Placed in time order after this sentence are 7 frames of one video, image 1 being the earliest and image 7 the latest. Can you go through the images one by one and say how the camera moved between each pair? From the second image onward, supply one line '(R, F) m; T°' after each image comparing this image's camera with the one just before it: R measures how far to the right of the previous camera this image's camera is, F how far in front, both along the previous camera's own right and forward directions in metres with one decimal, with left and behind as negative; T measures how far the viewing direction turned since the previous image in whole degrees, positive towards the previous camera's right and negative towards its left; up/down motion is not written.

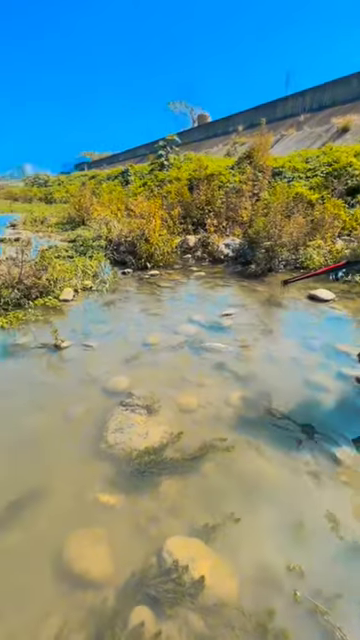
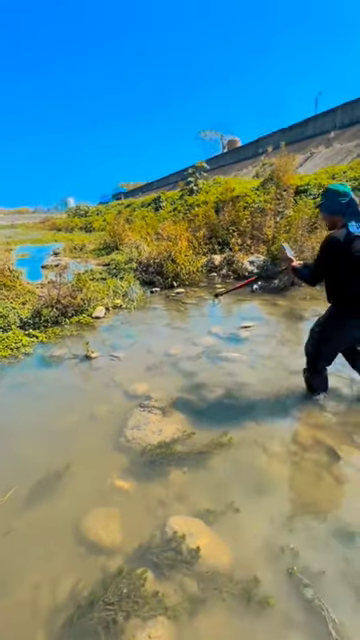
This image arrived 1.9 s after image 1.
(+0.3, -0.4) m; -7°
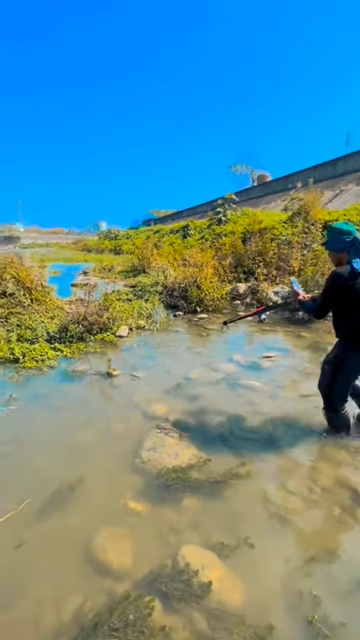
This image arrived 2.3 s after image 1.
(-0.1, -0.1) m; -4°
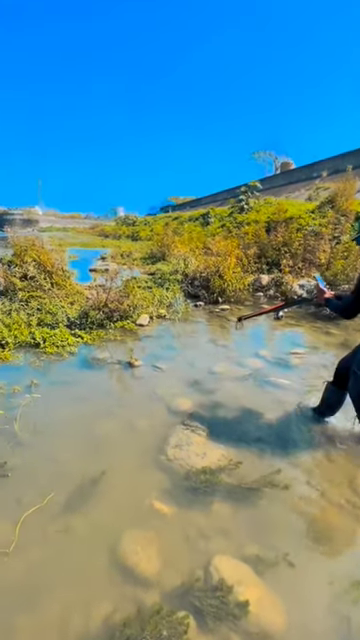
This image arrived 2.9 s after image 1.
(-0.2, +0.2) m; -2°
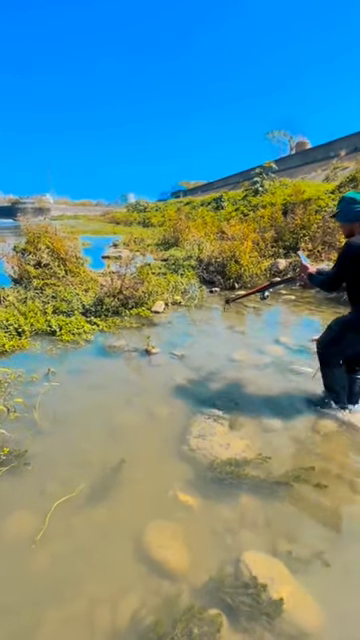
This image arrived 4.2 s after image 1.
(-0.1, +0.2) m; -2°
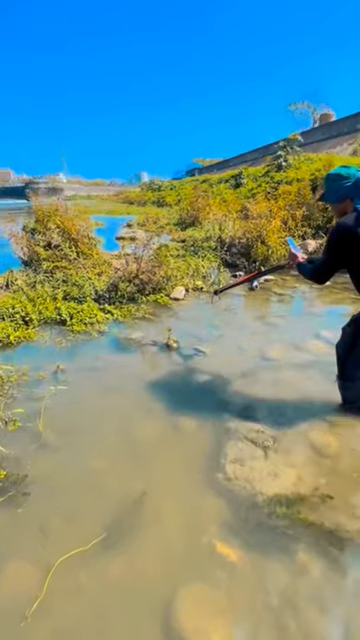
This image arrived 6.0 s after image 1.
(-0.2, +0.7) m; -2°
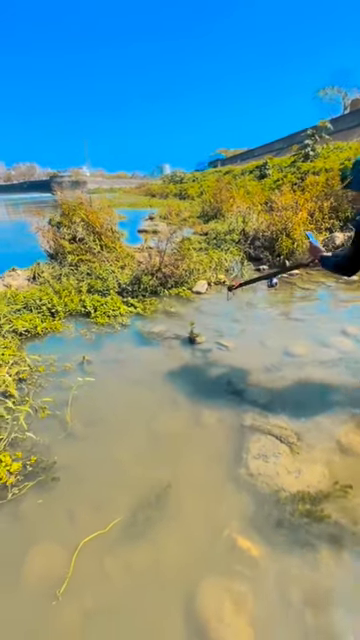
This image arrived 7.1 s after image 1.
(0.0, 0.0) m; -4°
